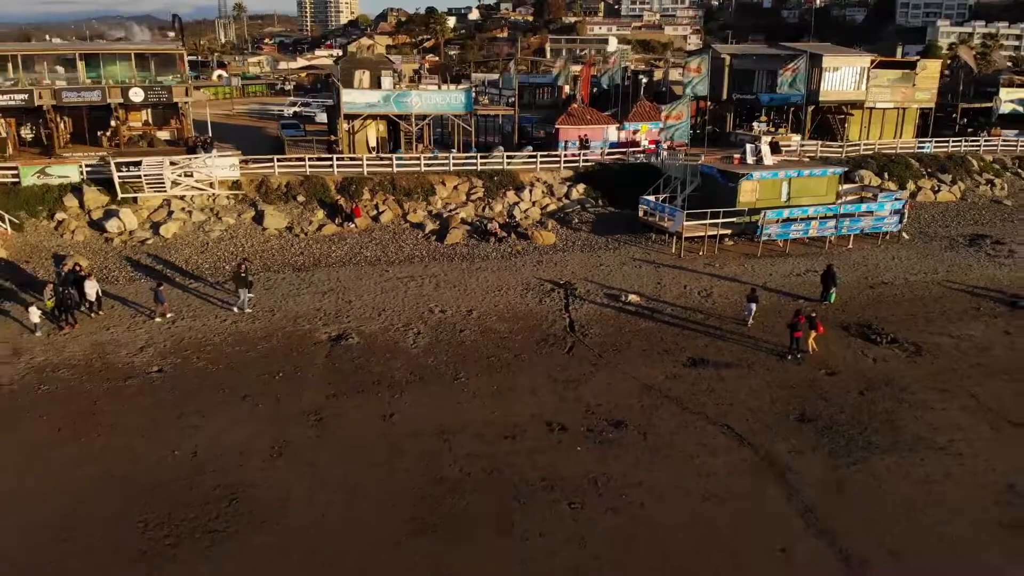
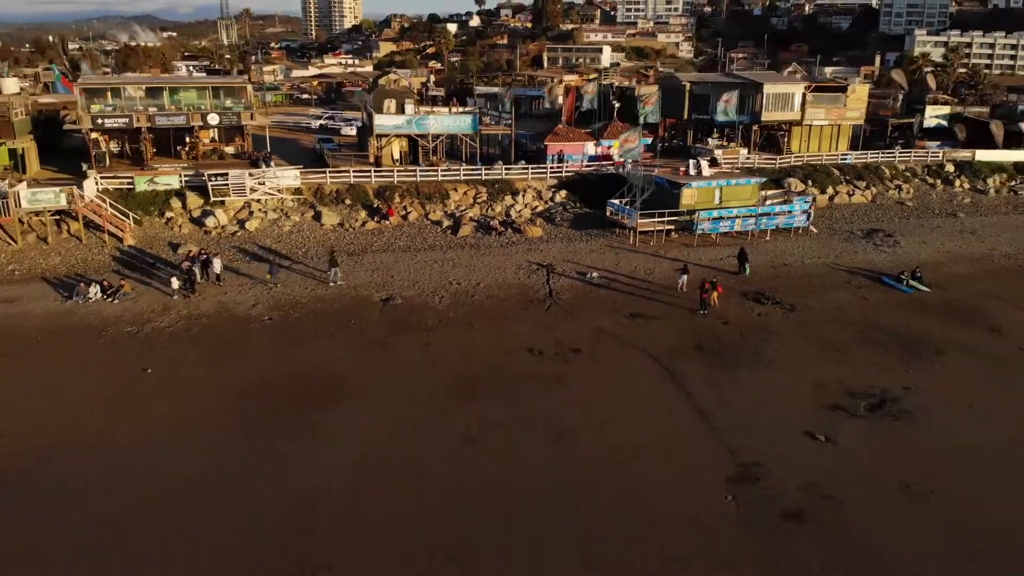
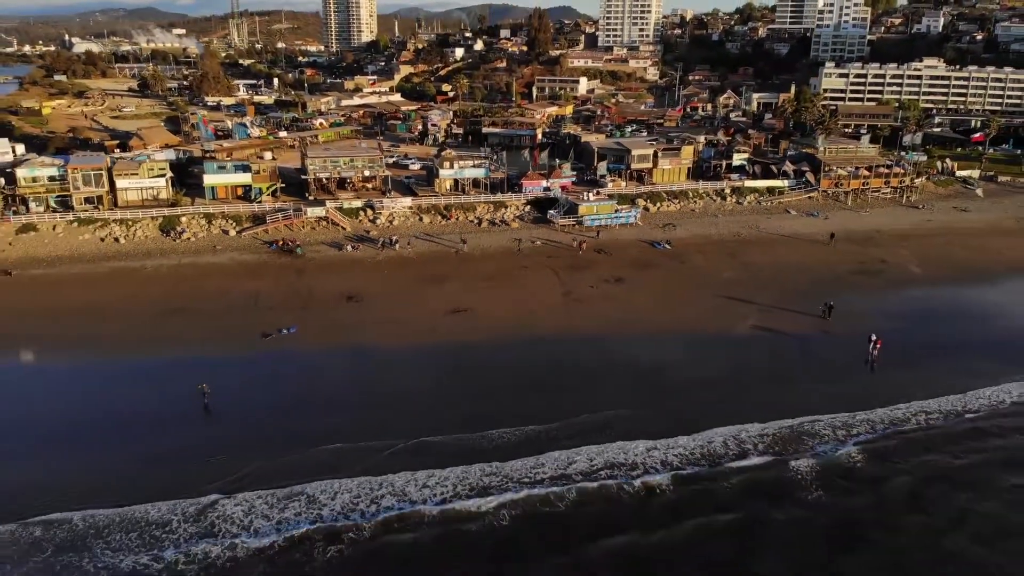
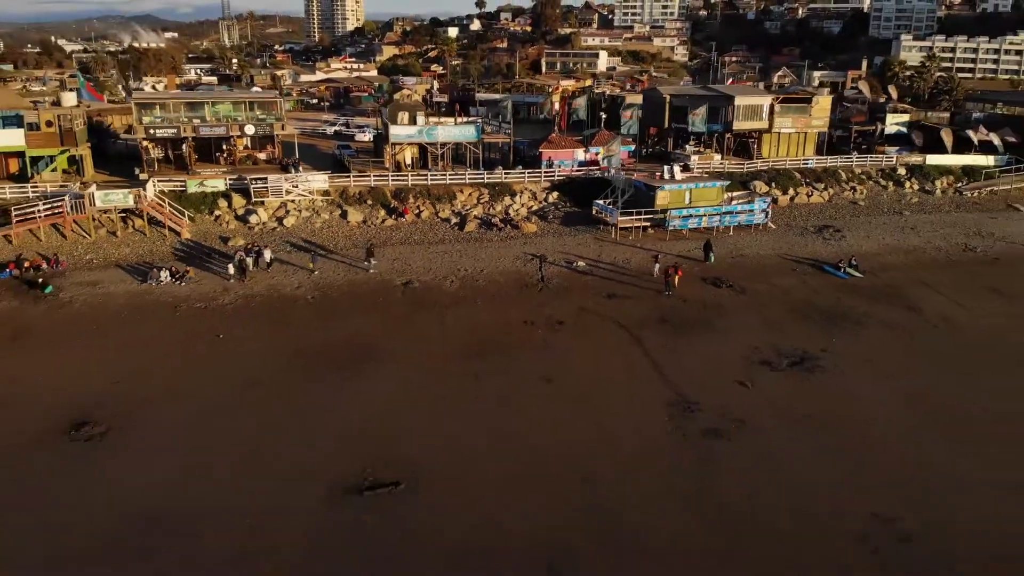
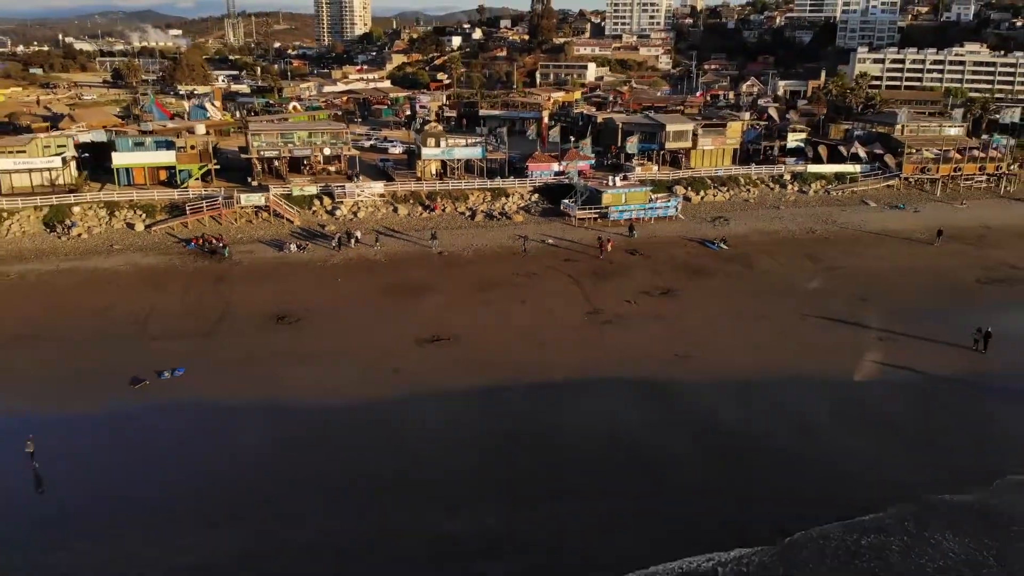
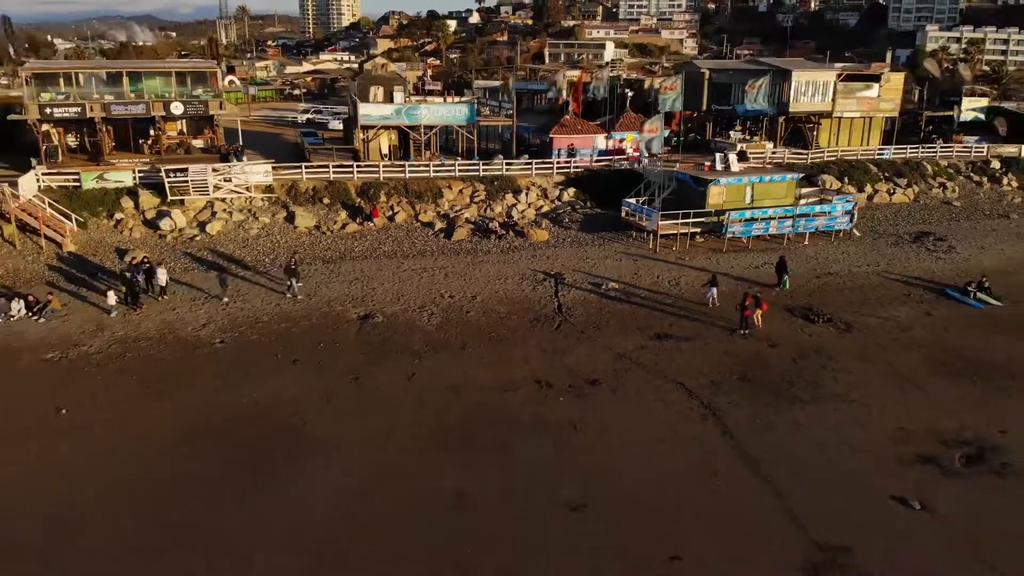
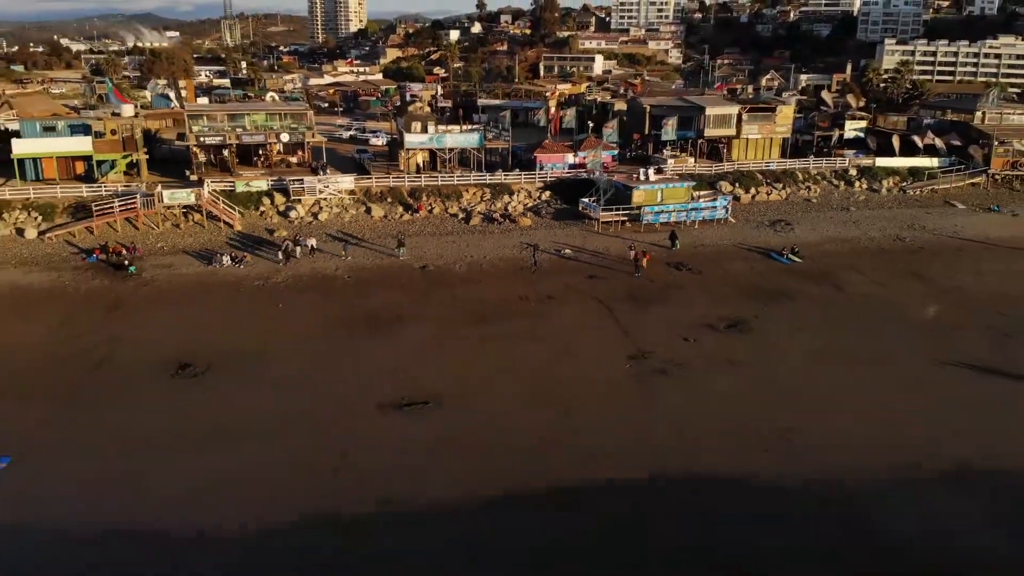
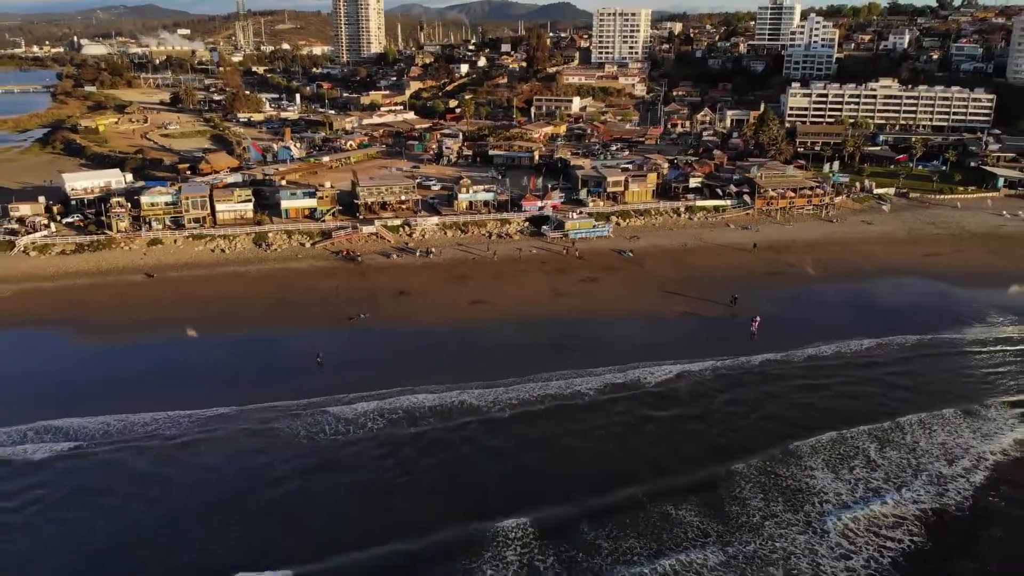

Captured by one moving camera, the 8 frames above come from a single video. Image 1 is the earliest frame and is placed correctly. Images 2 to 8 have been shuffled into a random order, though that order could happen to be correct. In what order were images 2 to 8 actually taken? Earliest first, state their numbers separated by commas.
6, 2, 4, 7, 5, 3, 8
